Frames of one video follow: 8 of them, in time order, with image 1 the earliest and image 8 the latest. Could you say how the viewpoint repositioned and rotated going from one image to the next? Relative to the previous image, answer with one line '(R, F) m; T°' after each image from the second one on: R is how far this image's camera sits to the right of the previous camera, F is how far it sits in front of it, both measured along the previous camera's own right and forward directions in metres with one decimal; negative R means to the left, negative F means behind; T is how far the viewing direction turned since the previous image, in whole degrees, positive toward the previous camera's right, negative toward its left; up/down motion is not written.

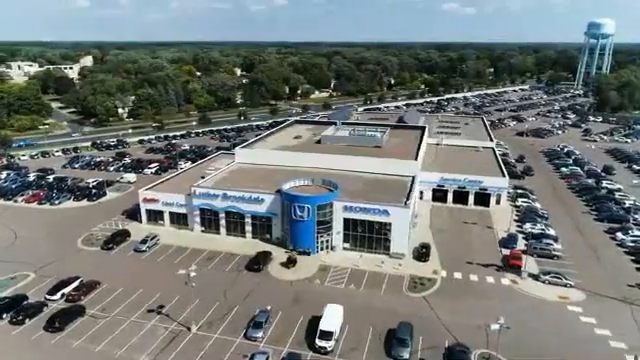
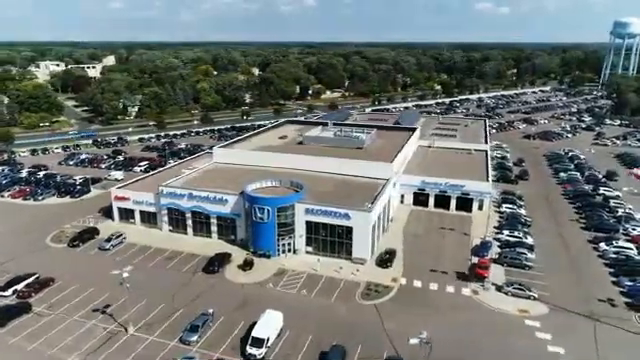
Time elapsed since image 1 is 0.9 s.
(+5.8, +1.1) m; -3°
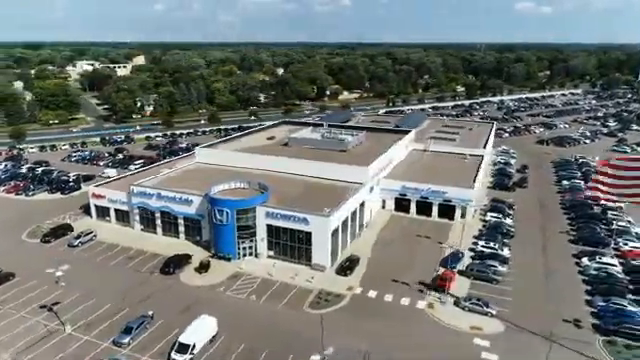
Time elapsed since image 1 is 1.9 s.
(+6.3, +1.3) m; -4°
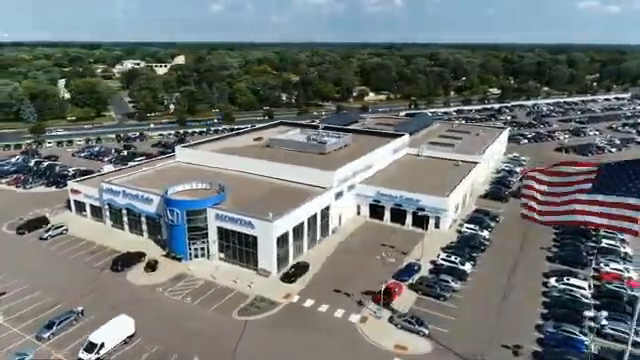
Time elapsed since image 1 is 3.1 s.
(+8.2, +1.5) m; -6°
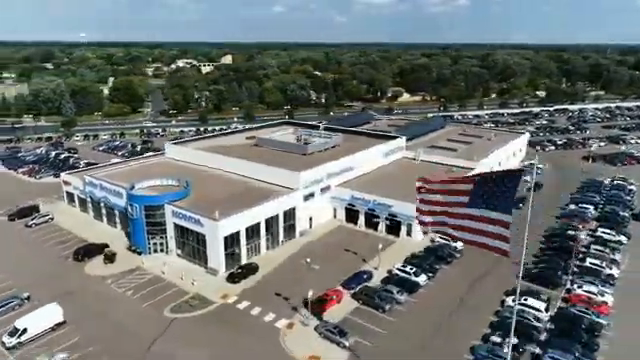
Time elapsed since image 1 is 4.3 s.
(+8.6, +1.4) m; -7°
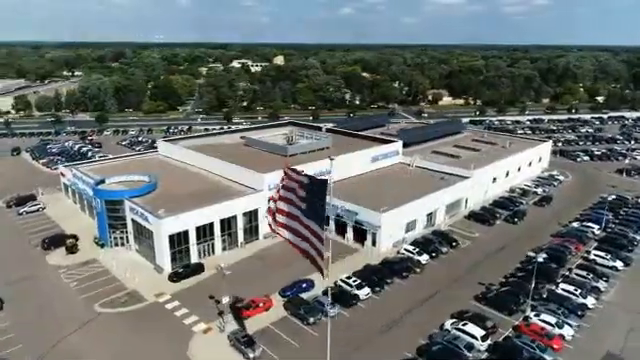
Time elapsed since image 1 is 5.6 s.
(+9.2, +2.0) m; -8°
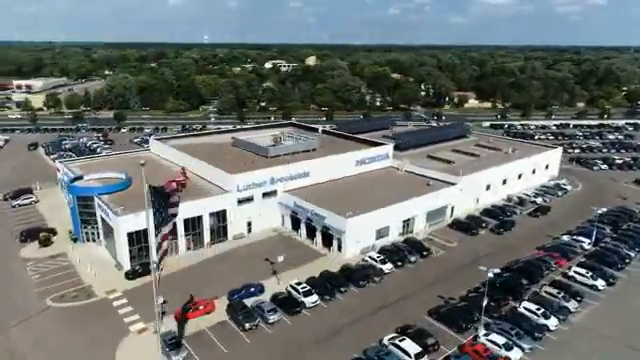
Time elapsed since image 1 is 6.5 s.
(+6.7, +1.2) m; -5°
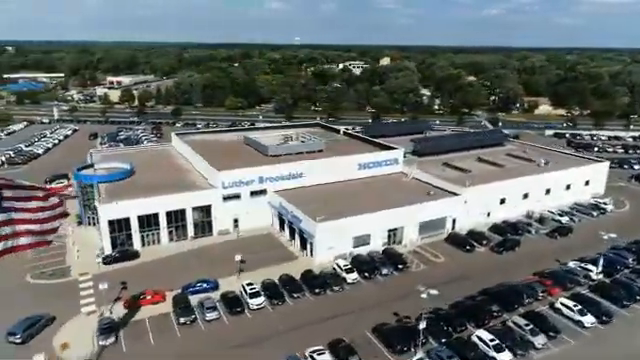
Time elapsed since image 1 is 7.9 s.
(+9.4, +1.8) m; -11°
